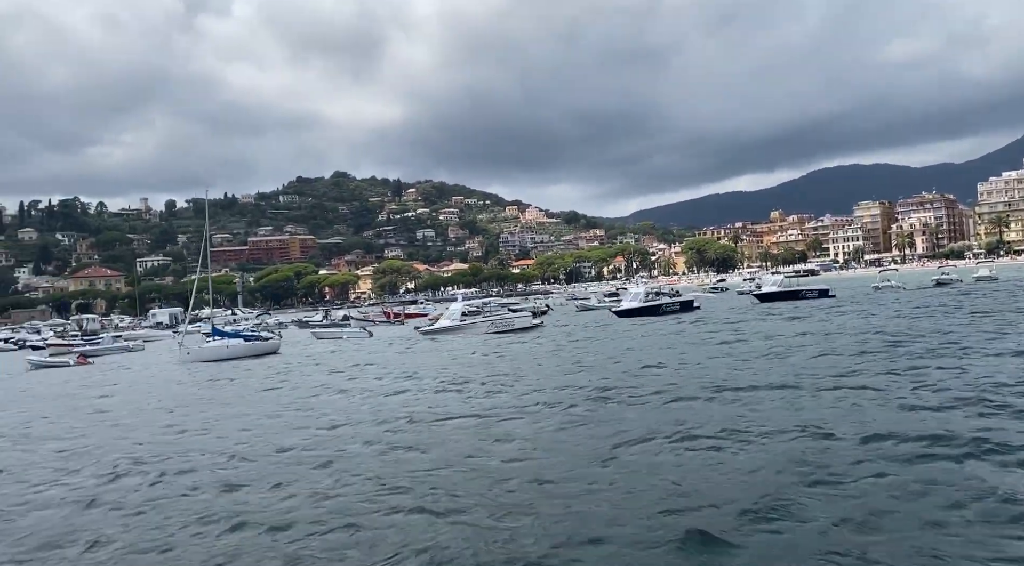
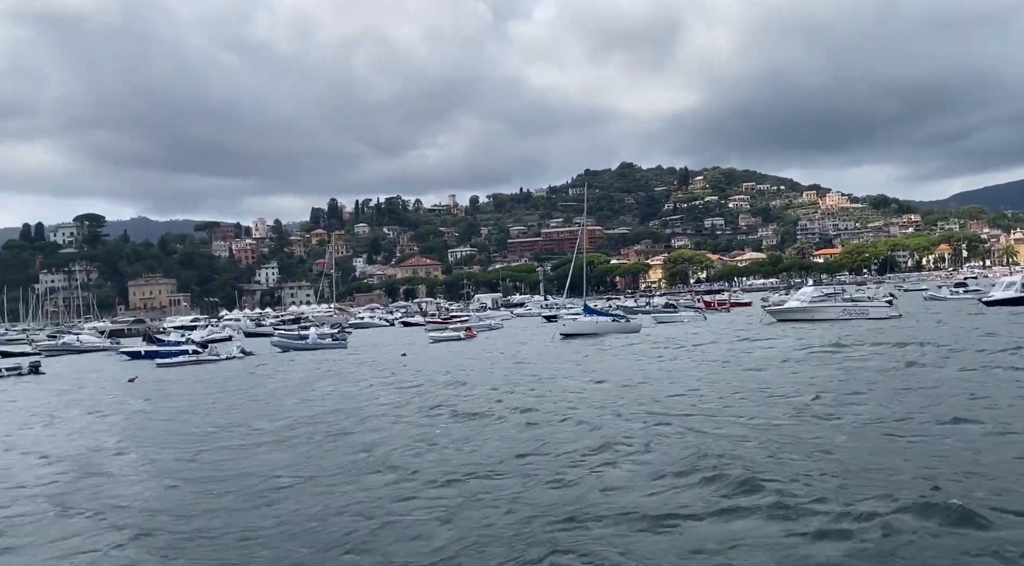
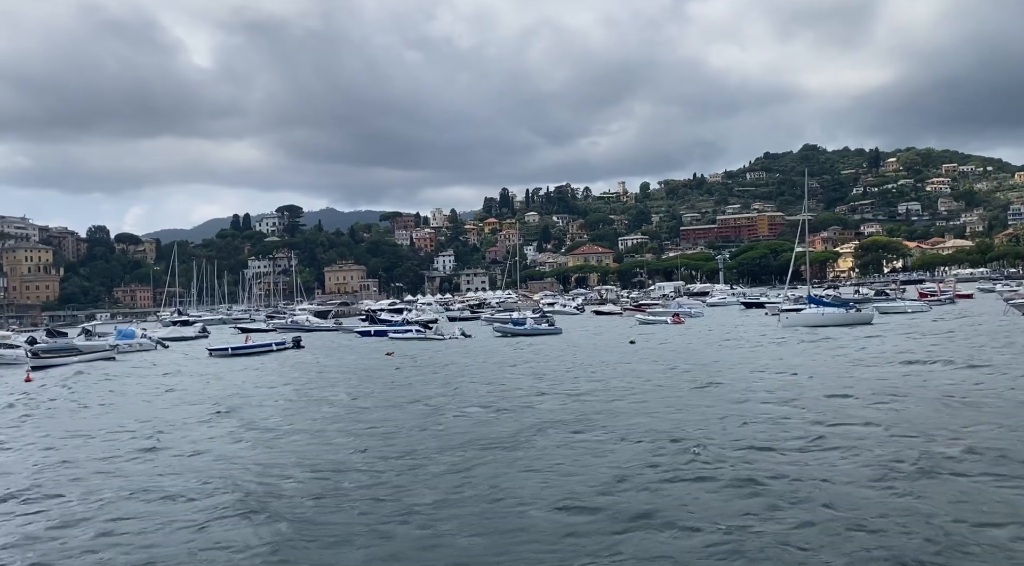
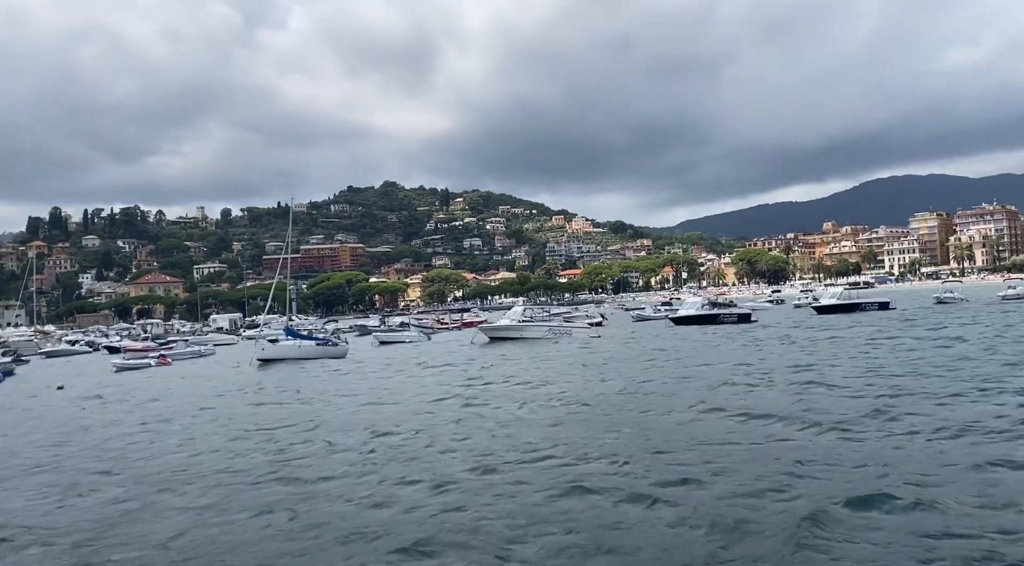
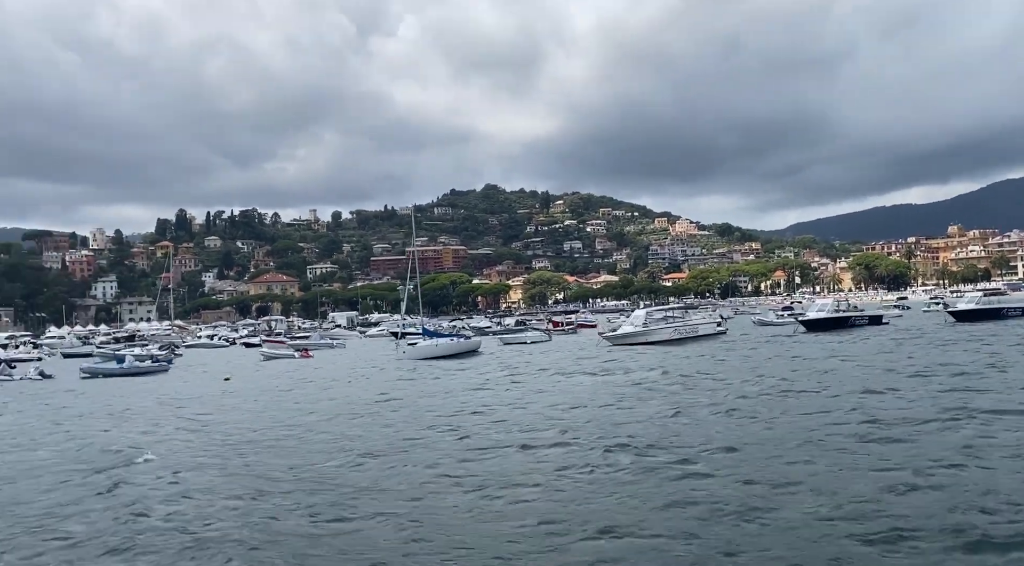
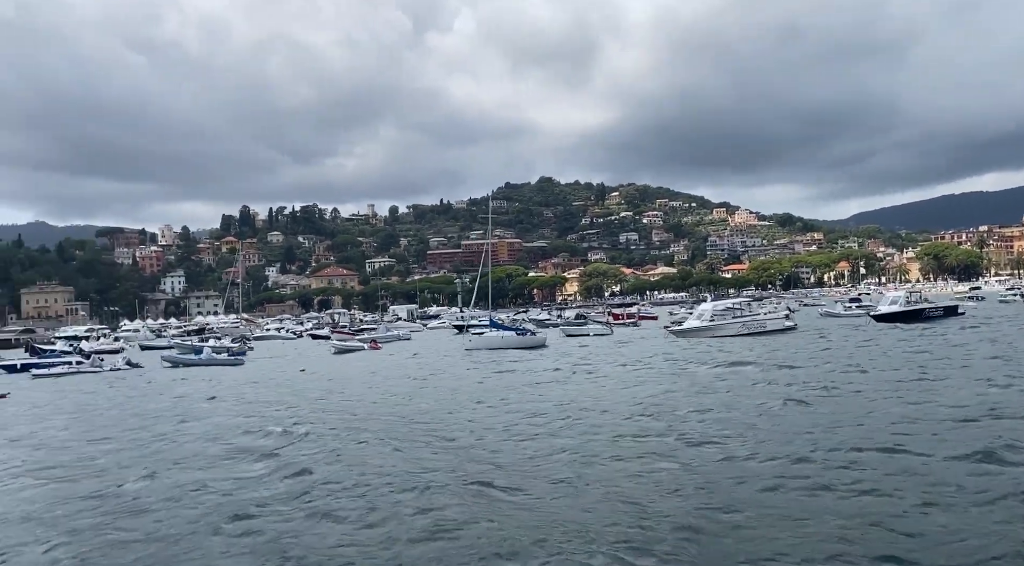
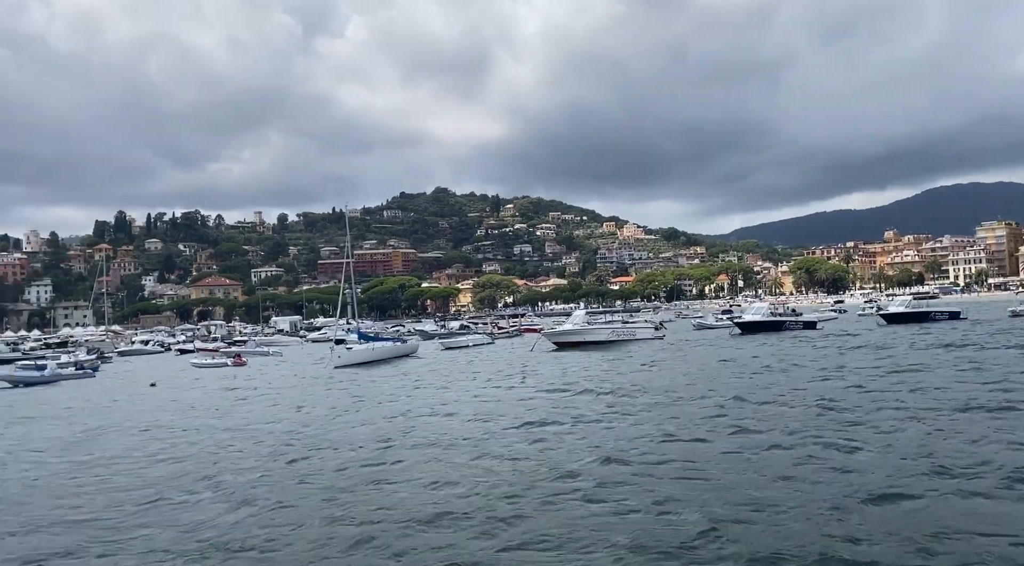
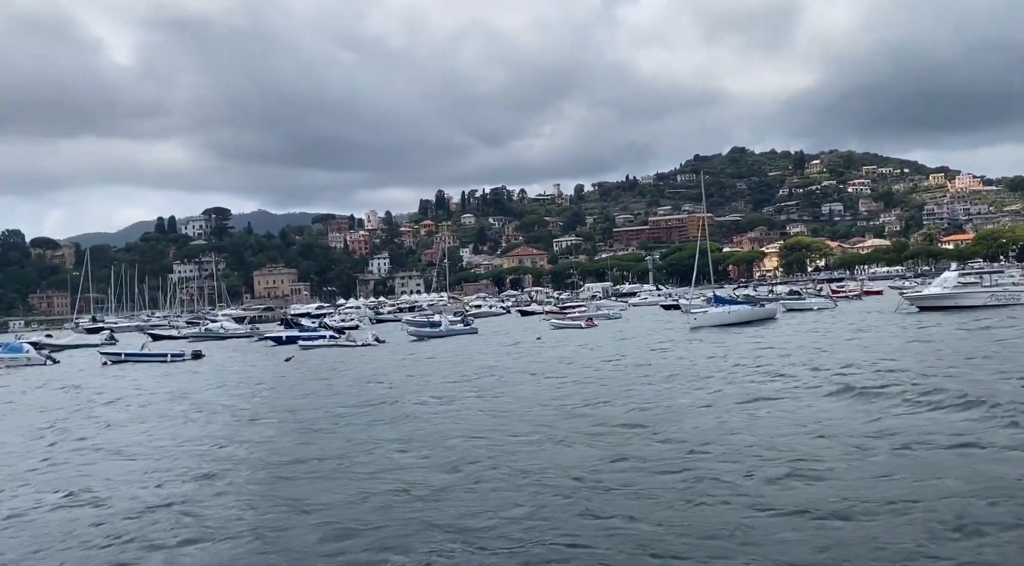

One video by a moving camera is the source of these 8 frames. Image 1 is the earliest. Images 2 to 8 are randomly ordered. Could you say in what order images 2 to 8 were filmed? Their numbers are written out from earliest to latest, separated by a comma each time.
4, 7, 5, 6, 2, 8, 3
